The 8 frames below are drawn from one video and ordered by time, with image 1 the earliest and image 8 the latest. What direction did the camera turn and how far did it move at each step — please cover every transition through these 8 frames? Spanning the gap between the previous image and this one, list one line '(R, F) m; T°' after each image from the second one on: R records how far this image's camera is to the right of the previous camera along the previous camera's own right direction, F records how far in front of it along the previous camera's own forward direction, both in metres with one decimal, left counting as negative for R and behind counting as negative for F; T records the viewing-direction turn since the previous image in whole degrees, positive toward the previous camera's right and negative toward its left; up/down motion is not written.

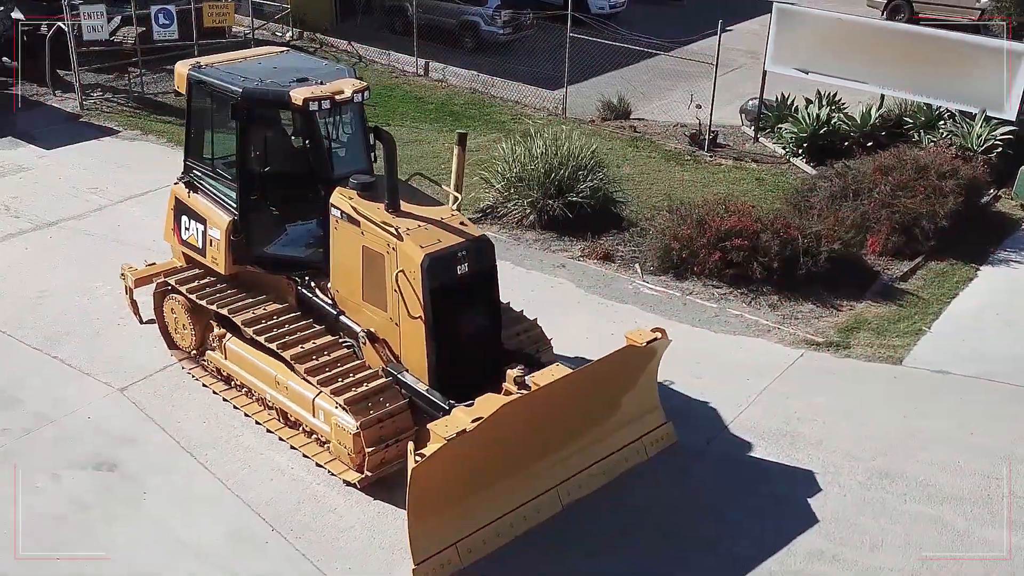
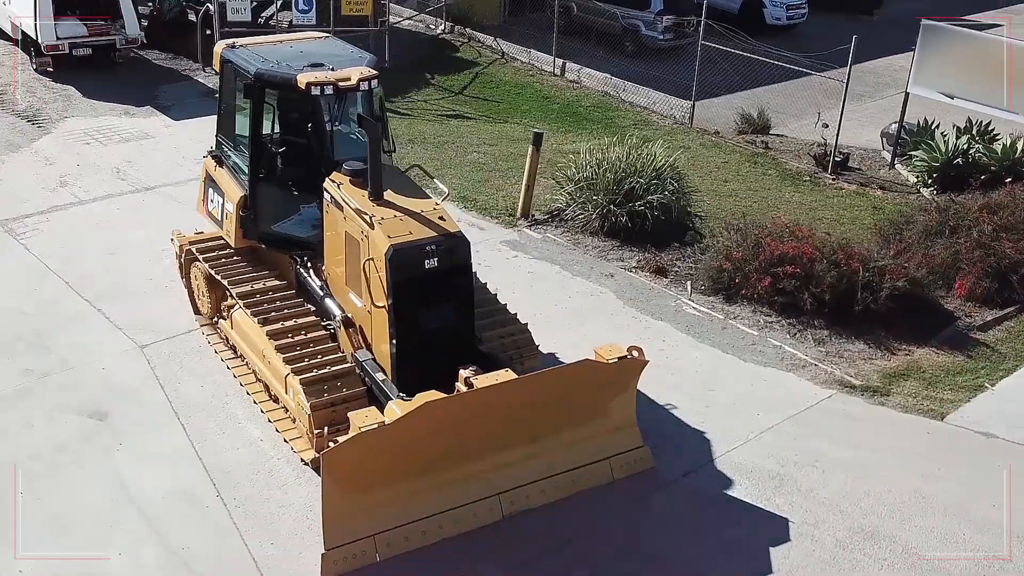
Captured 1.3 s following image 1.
(+1.4, +0.3) m; -11°
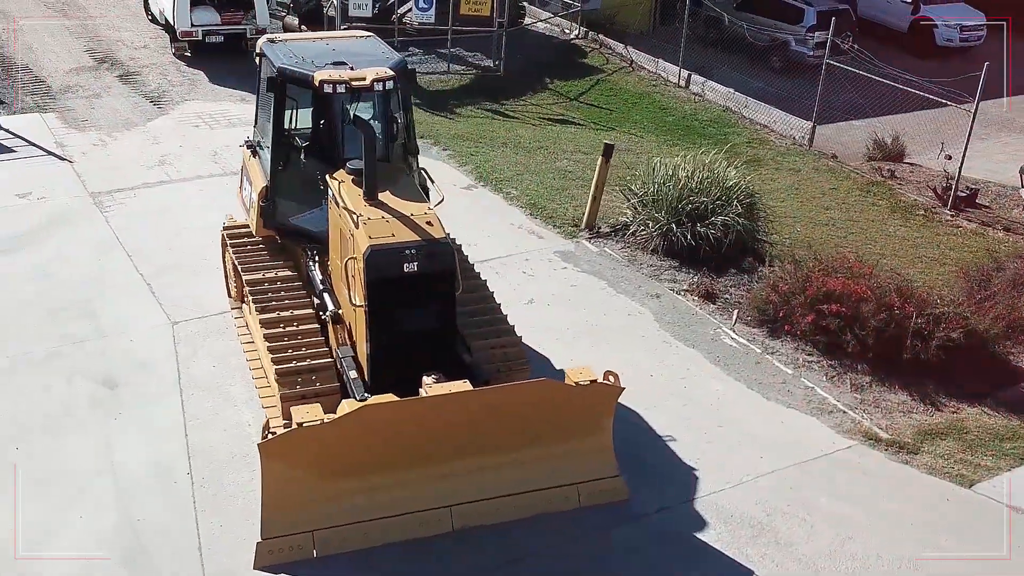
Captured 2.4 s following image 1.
(+1.2, +0.2) m; -10°
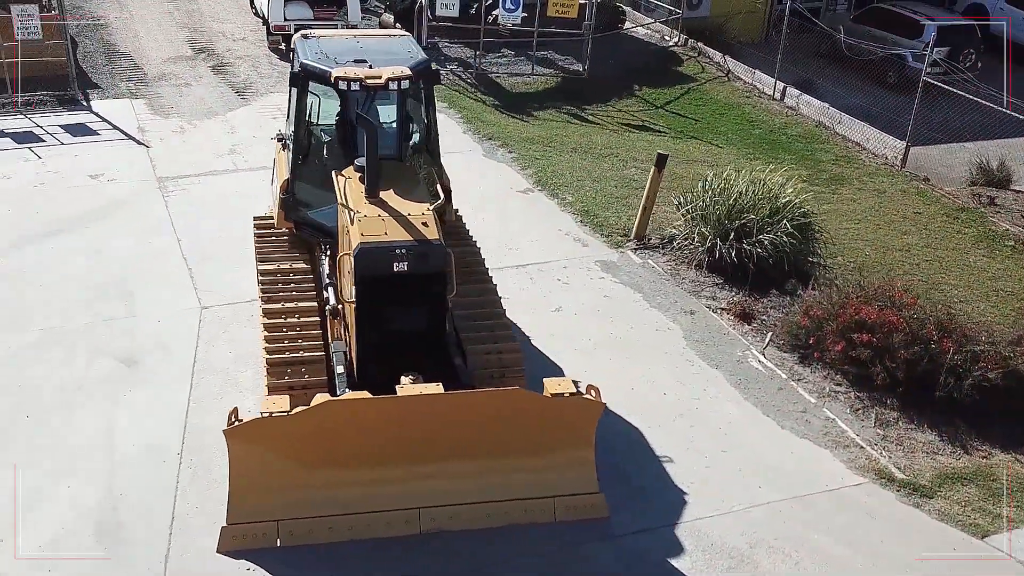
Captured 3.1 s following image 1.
(+0.8, +0.1) m; -7°
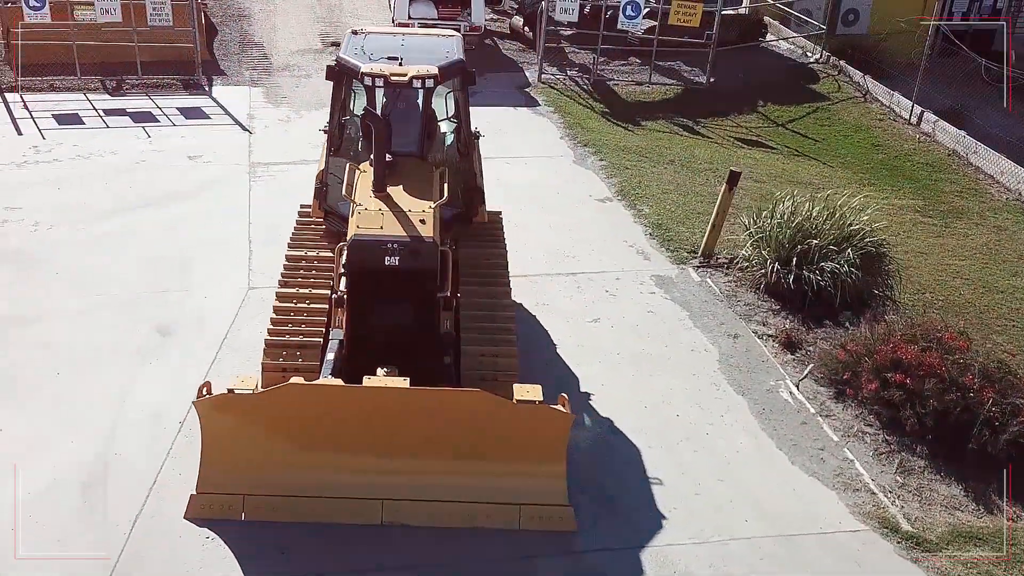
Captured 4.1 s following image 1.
(+1.1, +0.1) m; -10°
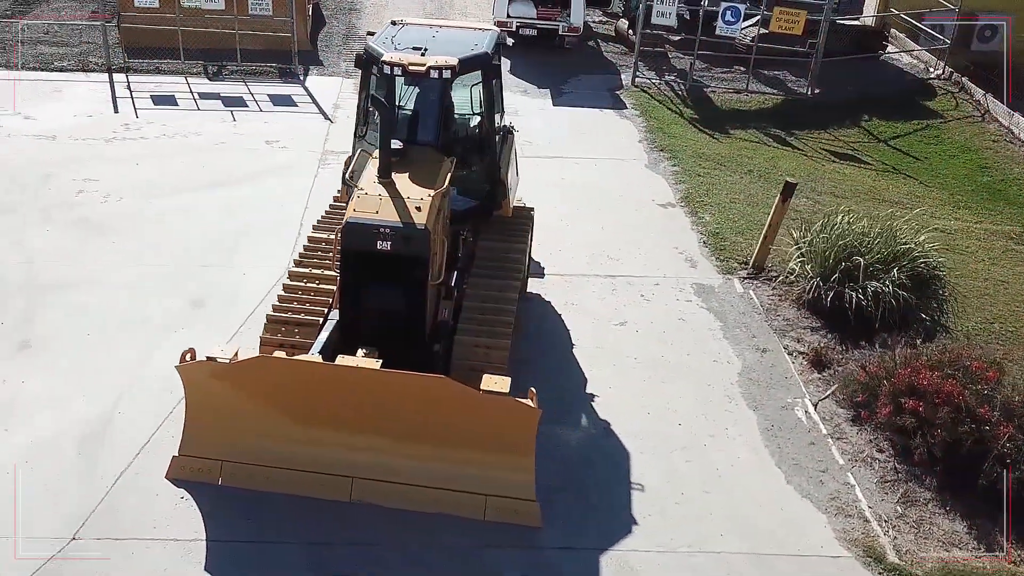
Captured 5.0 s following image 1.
(+0.9, 0.0) m; -8°
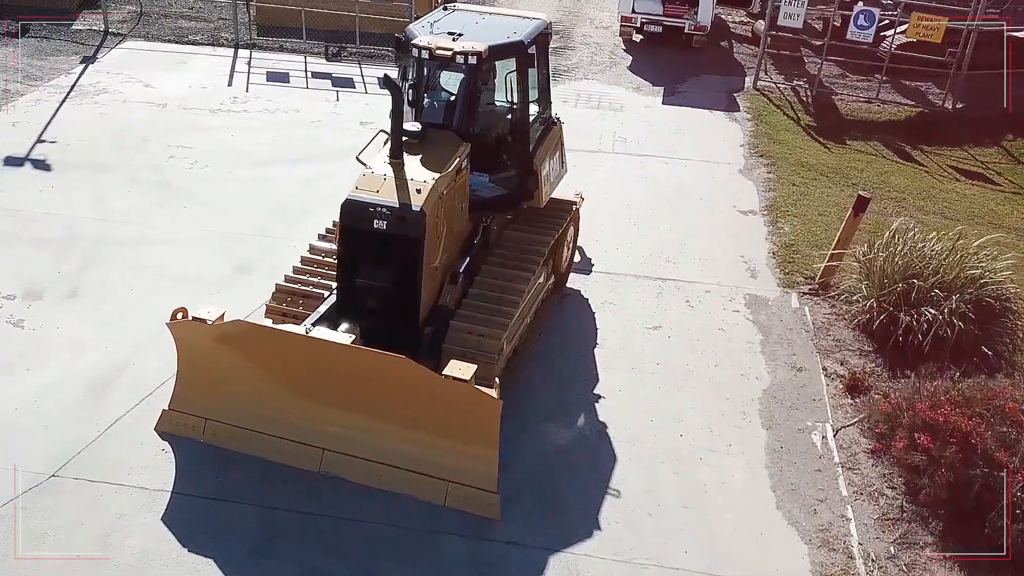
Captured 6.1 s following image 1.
(+1.1, +0.2) m; -10°
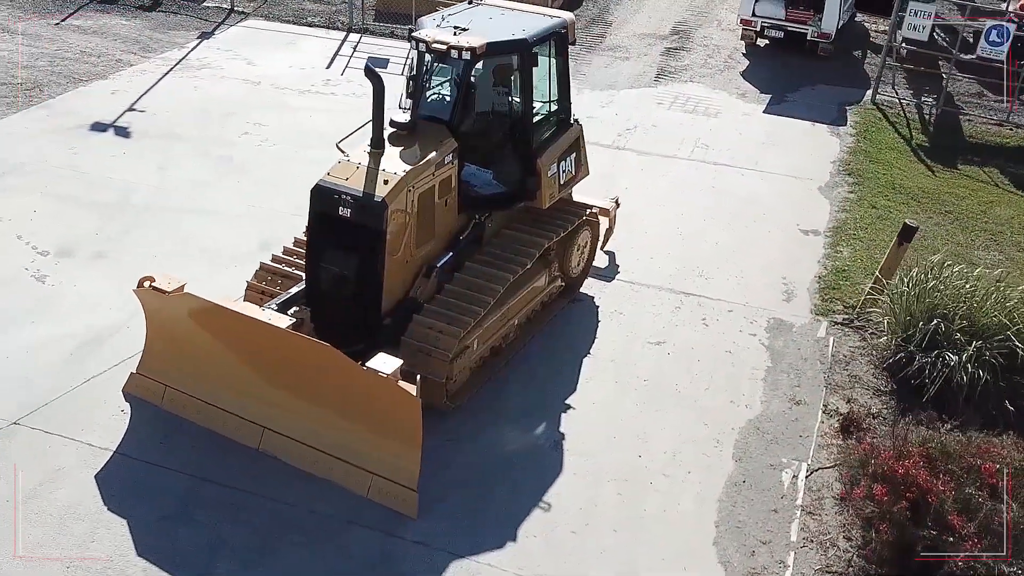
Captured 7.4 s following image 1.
(+1.4, +0.2) m; -10°
